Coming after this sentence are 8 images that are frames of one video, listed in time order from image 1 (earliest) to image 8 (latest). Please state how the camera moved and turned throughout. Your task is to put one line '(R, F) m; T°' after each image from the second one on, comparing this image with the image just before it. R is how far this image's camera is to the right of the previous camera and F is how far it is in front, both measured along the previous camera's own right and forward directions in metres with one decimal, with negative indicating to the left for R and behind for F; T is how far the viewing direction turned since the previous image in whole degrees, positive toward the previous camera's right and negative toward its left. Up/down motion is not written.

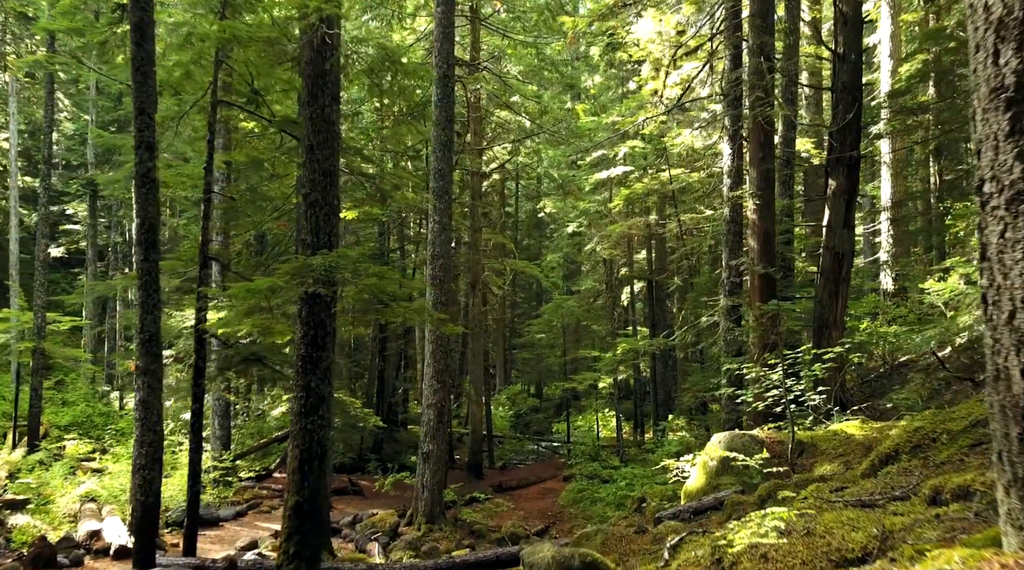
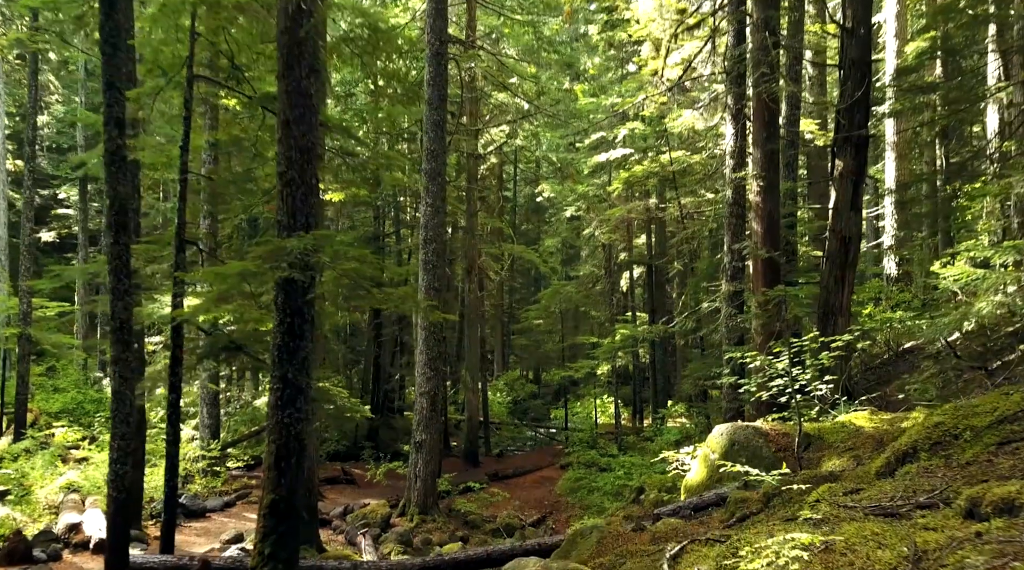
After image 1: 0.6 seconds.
(+0.1, +0.5) m; 0°
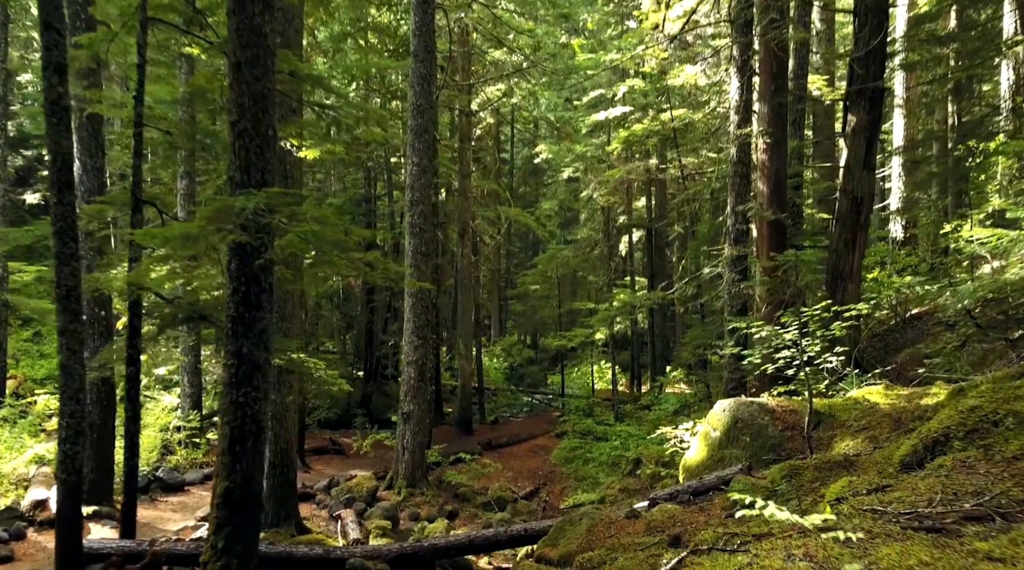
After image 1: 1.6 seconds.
(+0.2, +0.8) m; 0°
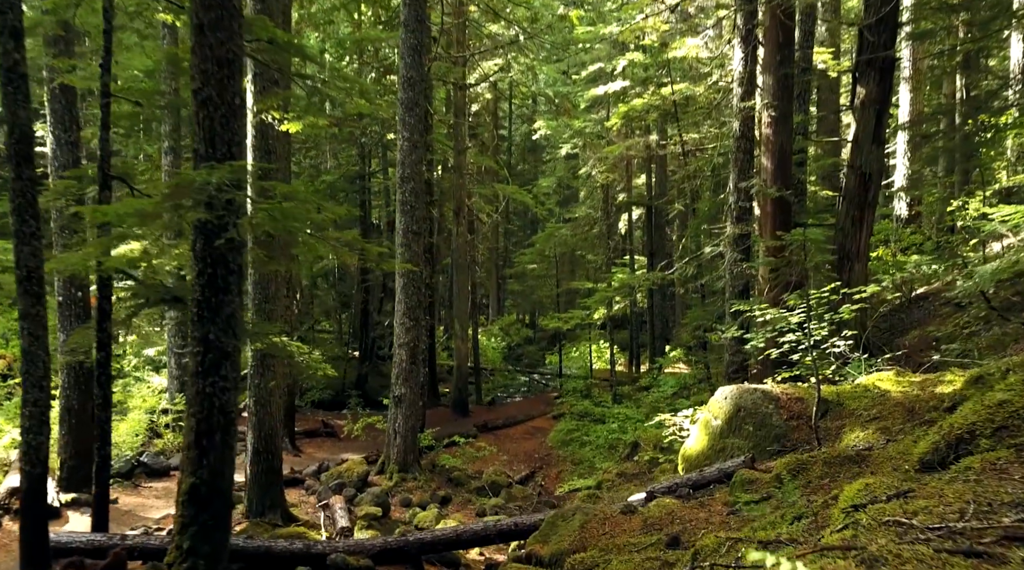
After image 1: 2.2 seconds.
(+0.1, +0.5) m; 0°
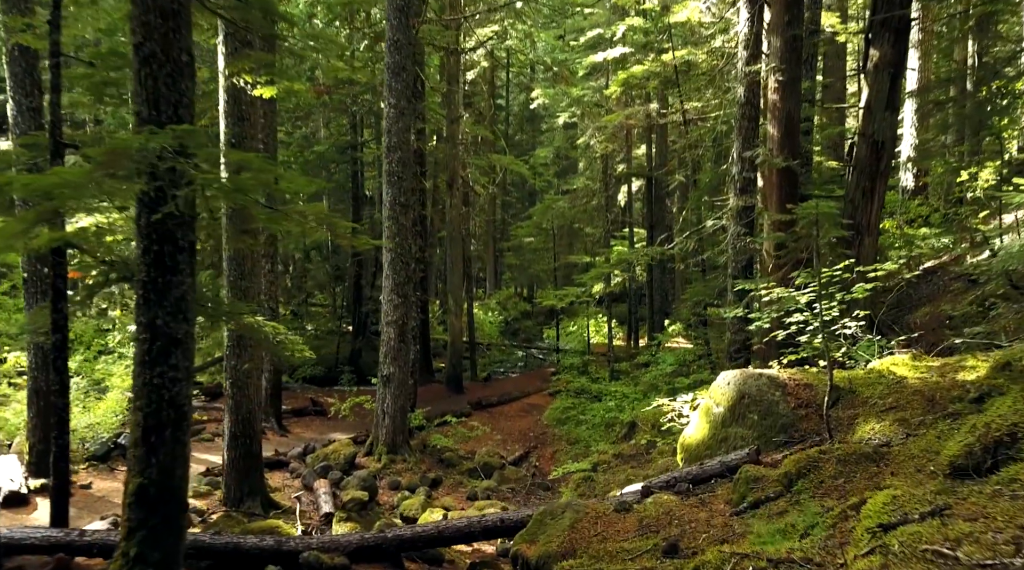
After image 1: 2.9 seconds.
(+0.1, +0.7) m; 0°
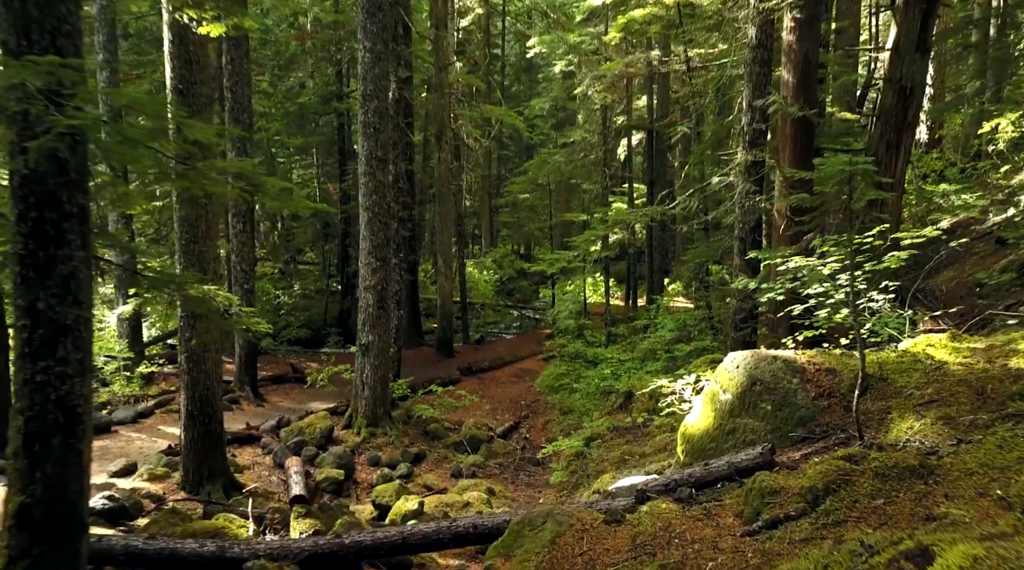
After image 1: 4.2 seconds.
(+0.2, +1.1) m; 0°
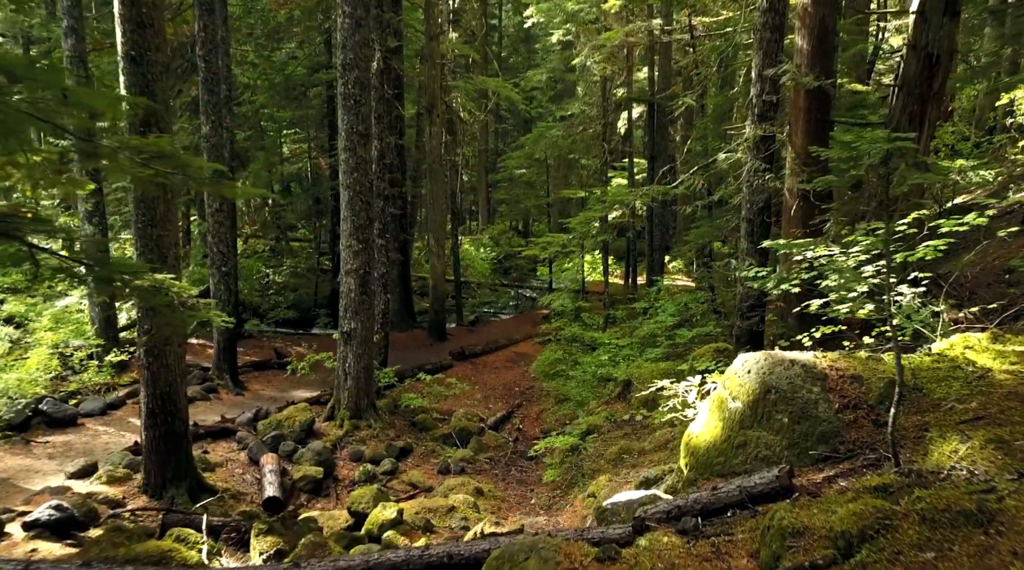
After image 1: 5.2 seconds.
(+0.1, +0.9) m; 0°
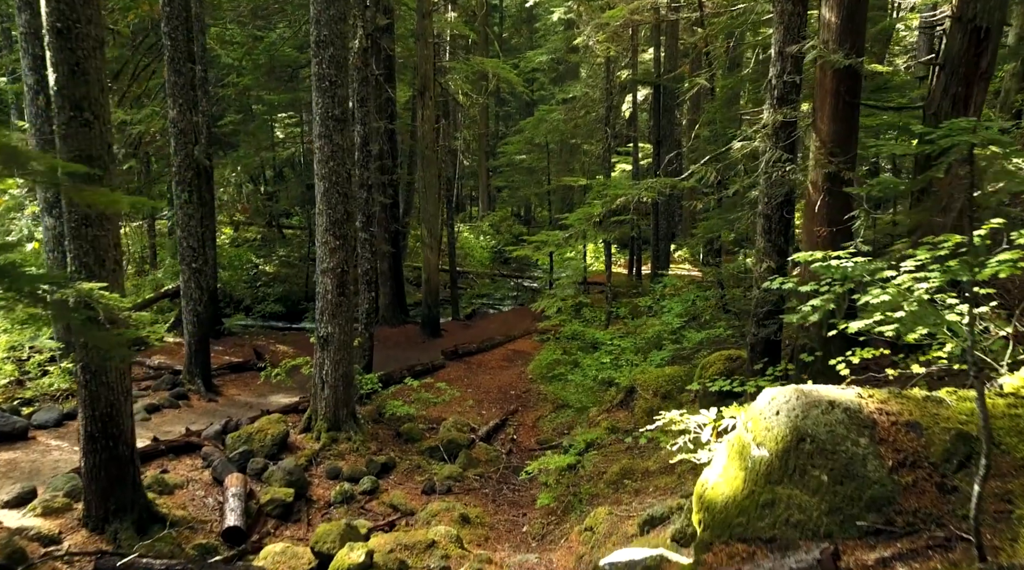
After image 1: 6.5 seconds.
(+0.2, +1.2) m; 0°
